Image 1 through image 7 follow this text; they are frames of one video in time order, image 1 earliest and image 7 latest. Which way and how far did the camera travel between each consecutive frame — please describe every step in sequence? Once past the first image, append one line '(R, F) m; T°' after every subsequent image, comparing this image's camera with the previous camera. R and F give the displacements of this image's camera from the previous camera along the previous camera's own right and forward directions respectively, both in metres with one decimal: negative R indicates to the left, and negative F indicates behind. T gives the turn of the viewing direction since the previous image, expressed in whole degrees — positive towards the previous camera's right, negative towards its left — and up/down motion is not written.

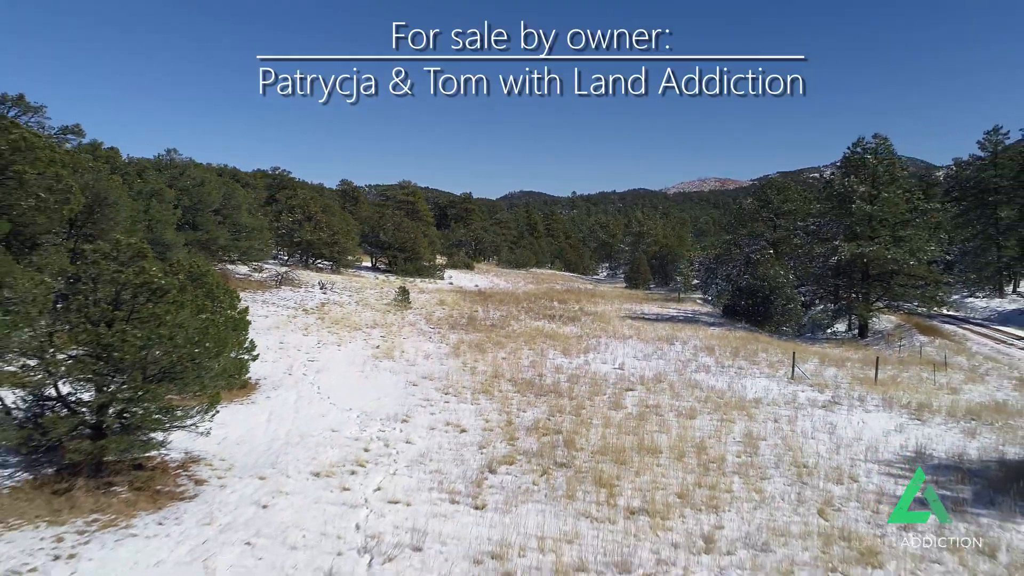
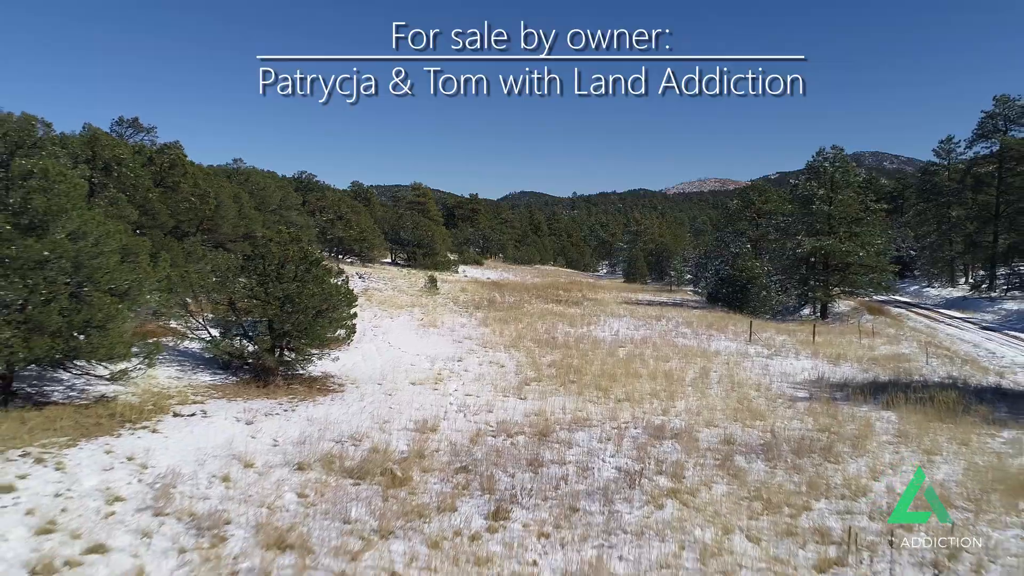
(-0.6, -3.8) m; 0°
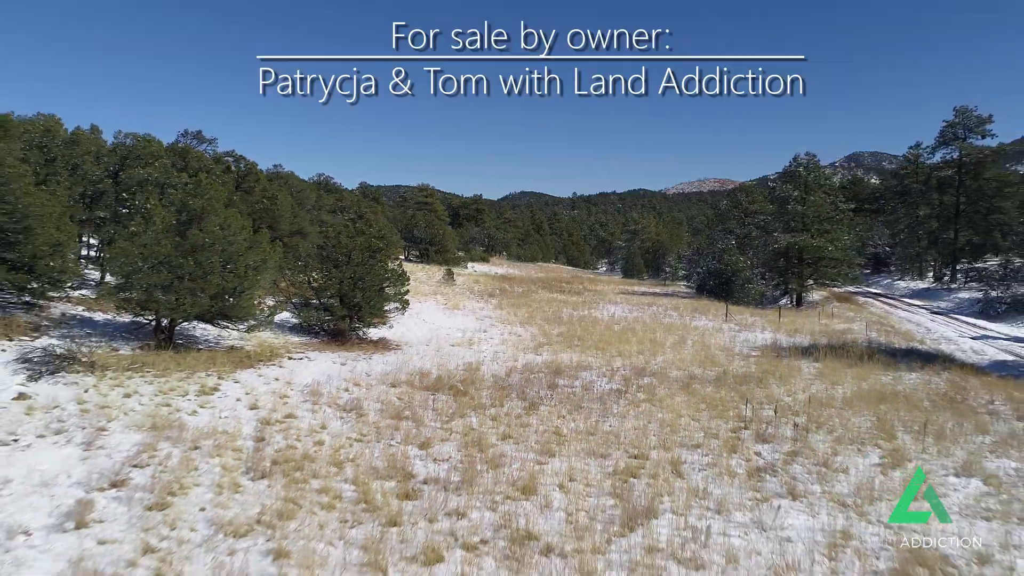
(-0.4, -3.1) m; 0°
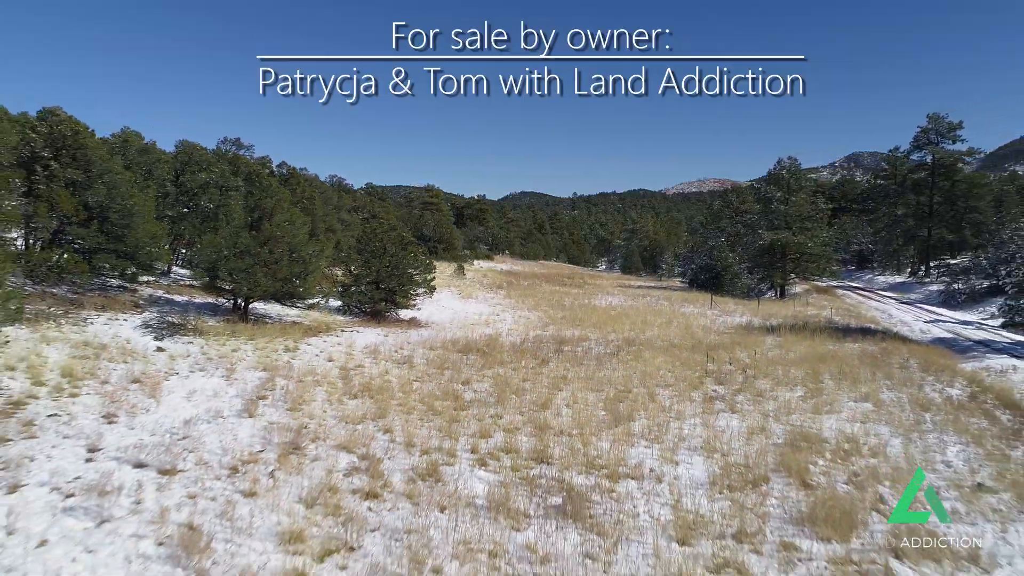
(-0.3, -2.5) m; 0°
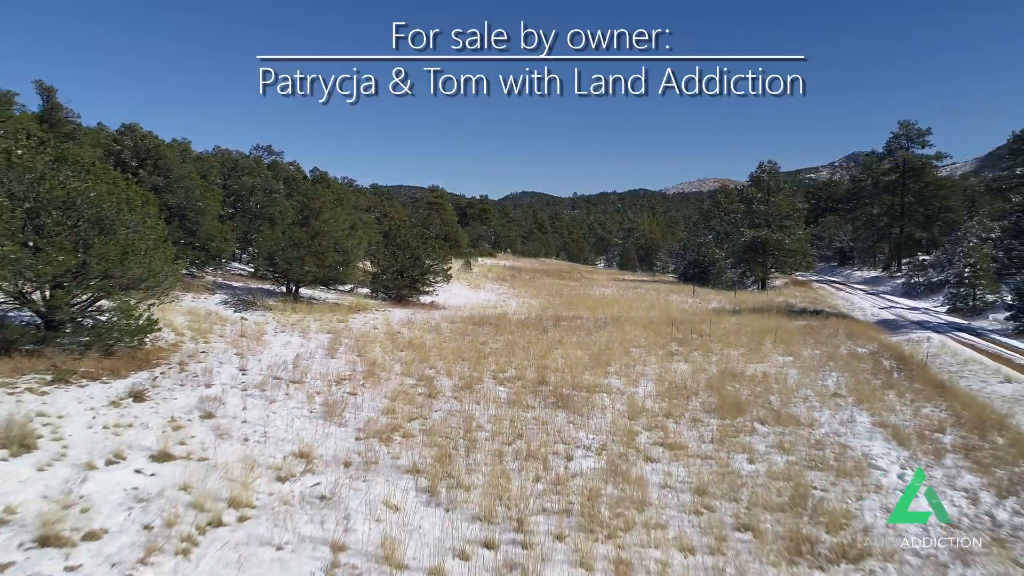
(-0.2, -2.8) m; 0°
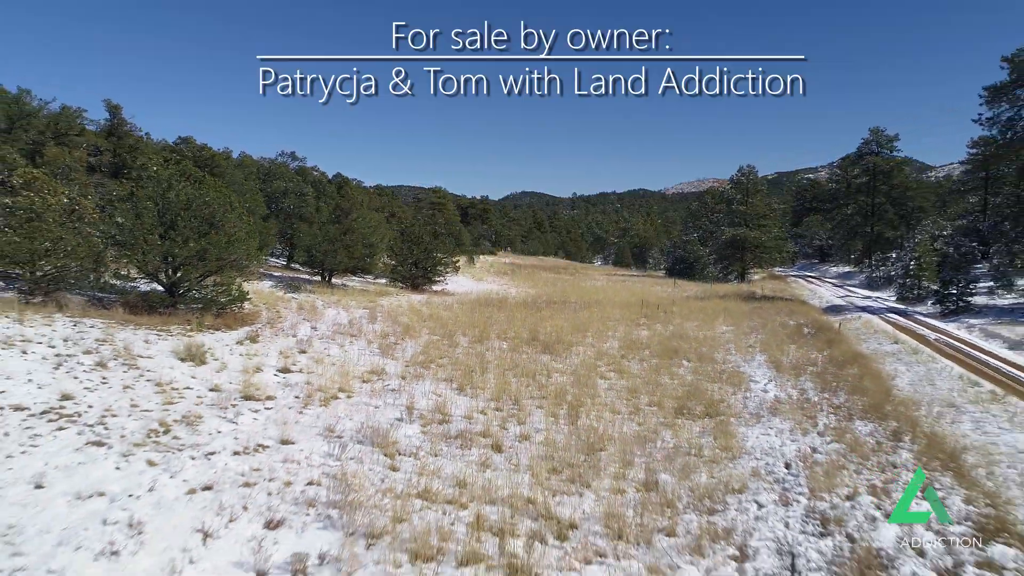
(0.0, -3.1) m; 0°
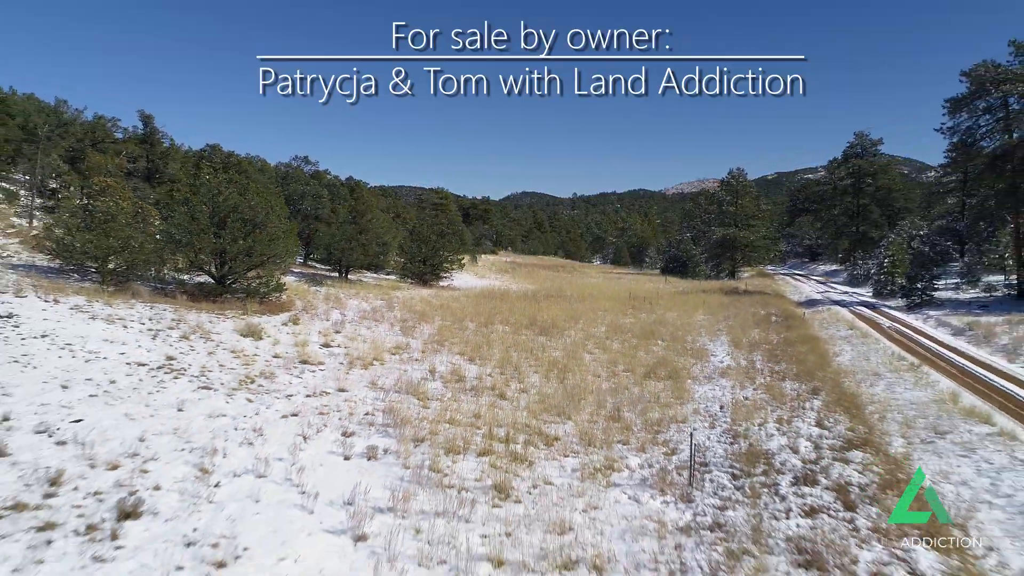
(0.0, -1.8) m; 0°
